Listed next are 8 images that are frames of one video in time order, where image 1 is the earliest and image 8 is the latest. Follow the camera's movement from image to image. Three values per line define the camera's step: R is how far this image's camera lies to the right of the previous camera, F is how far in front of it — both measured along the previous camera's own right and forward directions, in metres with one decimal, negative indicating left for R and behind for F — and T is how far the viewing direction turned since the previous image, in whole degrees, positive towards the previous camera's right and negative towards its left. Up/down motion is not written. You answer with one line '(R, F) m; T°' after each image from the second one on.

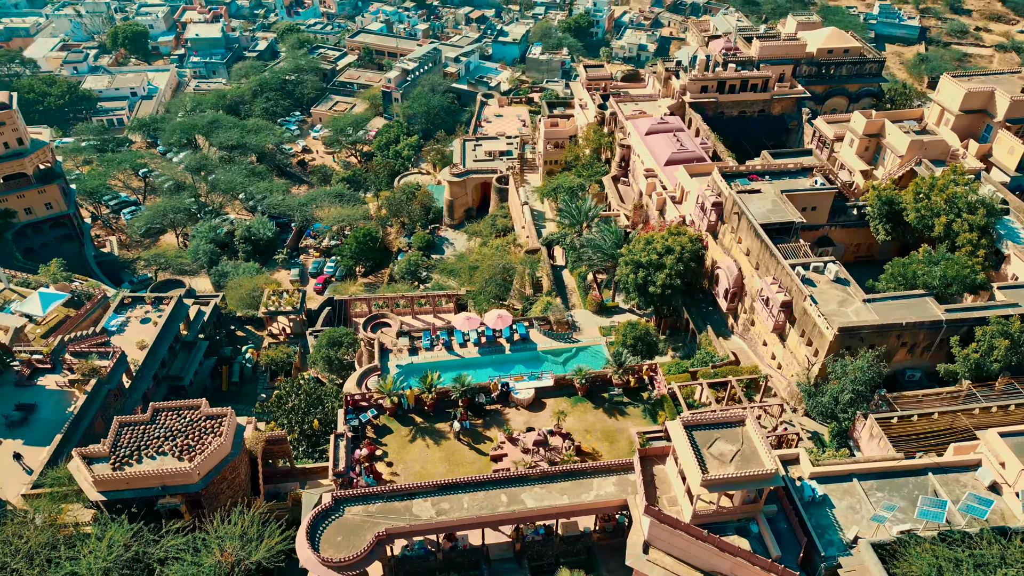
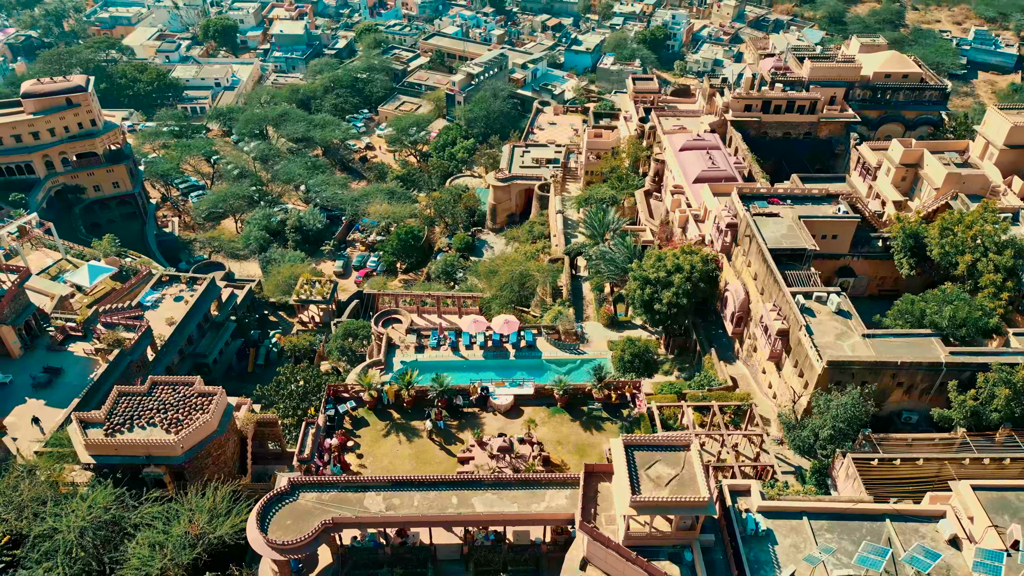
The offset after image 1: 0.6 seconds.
(+4.8, 0.0) m; -6°
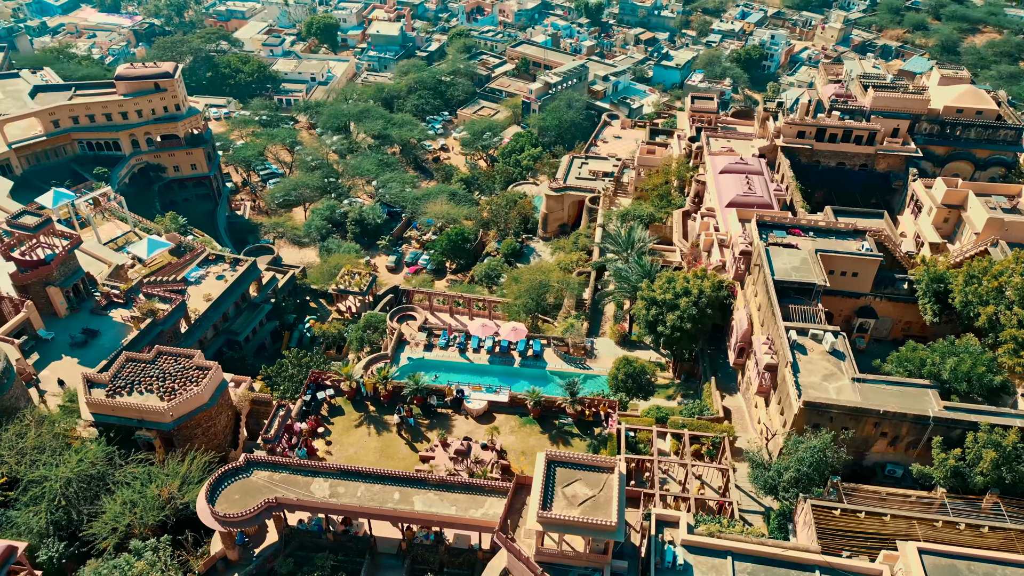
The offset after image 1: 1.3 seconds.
(+6.0, +0.1) m; -7°
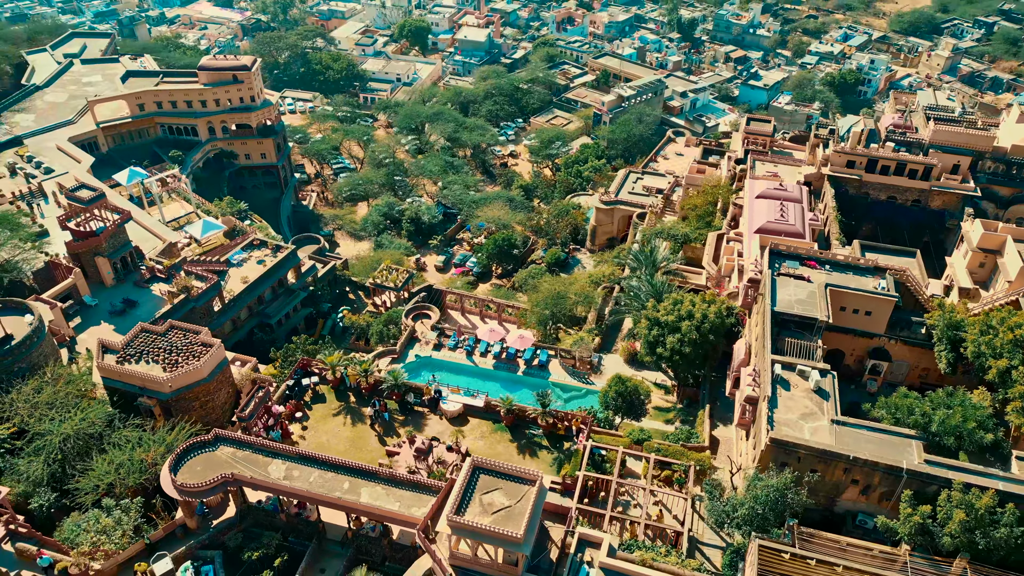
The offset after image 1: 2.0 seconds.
(+5.7, 0.0) m; -7°
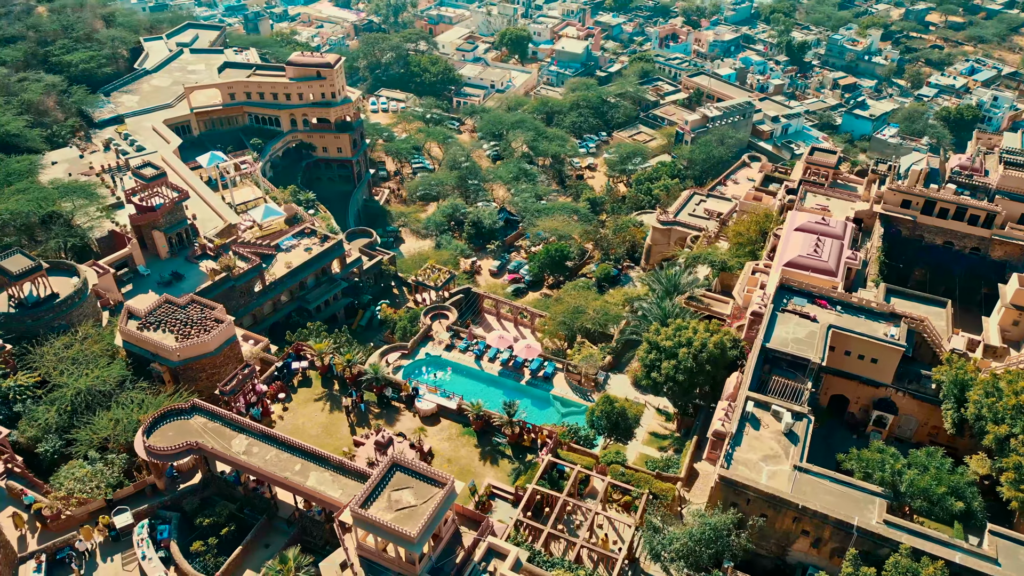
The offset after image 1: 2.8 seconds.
(+6.6, +0.1) m; -8°
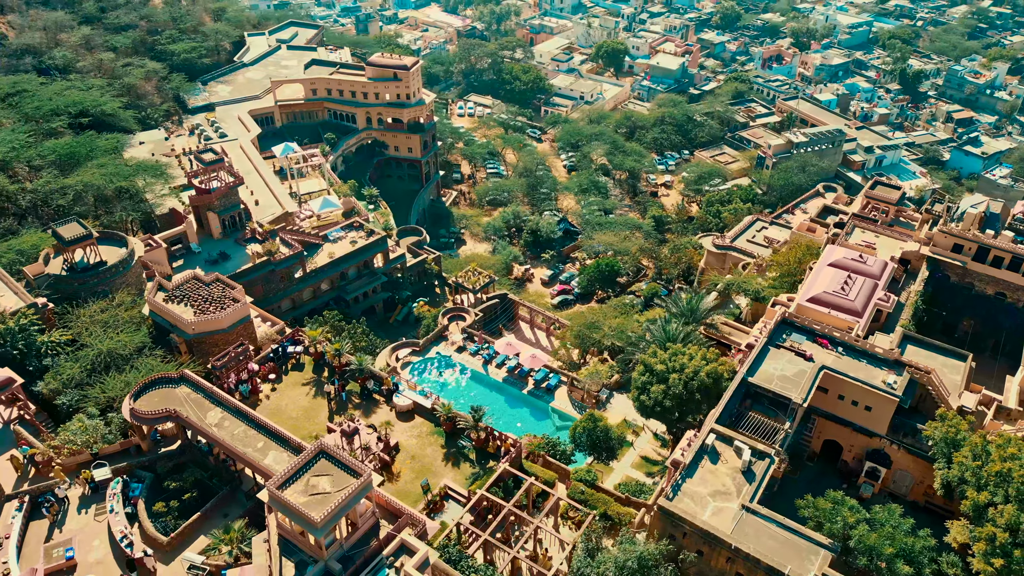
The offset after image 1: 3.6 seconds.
(+6.6, +0.1) m; -8°
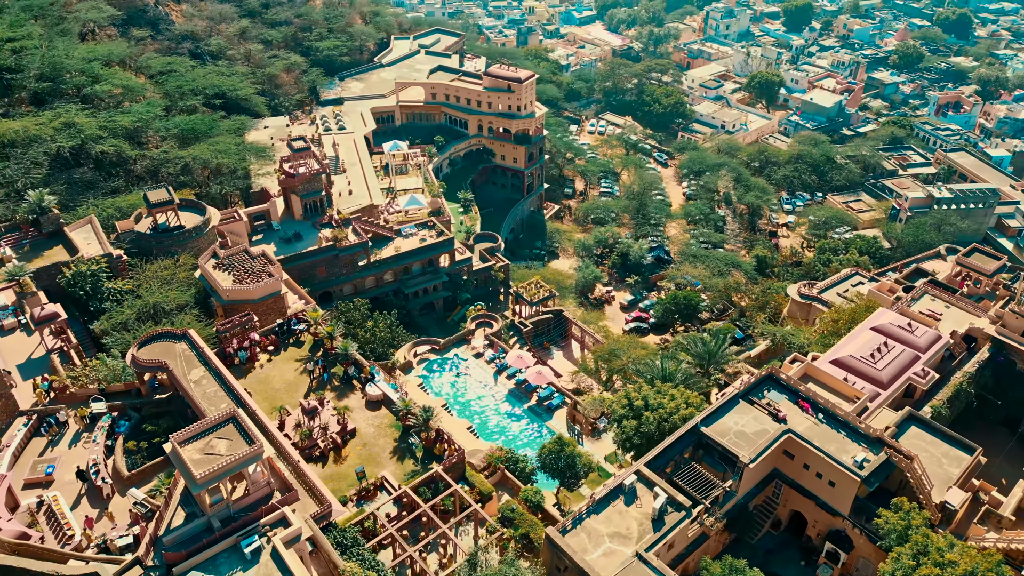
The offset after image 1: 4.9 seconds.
(+10.5, +0.5) m; -12°
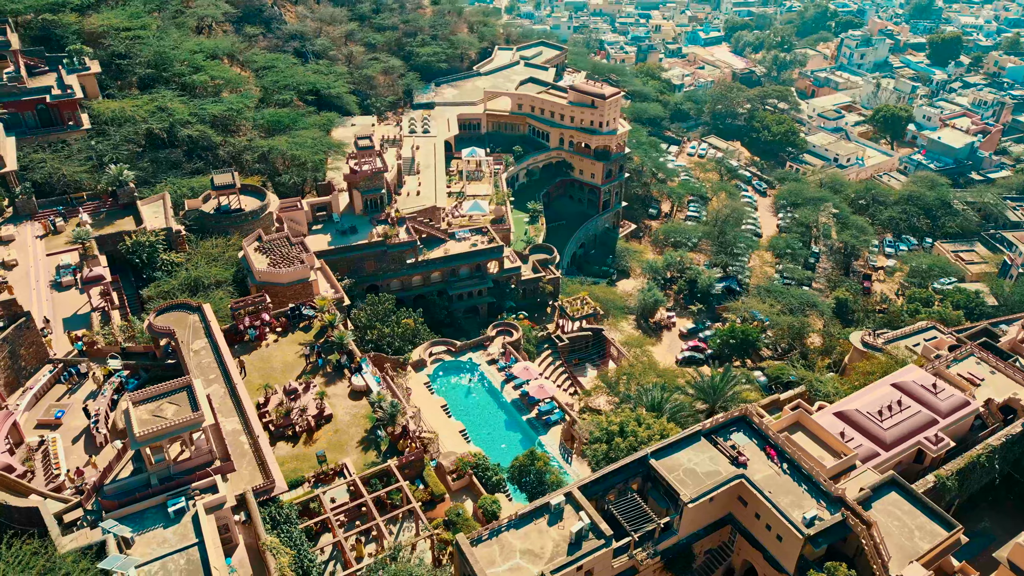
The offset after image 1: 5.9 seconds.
(+8.1, +0.2) m; -9°
